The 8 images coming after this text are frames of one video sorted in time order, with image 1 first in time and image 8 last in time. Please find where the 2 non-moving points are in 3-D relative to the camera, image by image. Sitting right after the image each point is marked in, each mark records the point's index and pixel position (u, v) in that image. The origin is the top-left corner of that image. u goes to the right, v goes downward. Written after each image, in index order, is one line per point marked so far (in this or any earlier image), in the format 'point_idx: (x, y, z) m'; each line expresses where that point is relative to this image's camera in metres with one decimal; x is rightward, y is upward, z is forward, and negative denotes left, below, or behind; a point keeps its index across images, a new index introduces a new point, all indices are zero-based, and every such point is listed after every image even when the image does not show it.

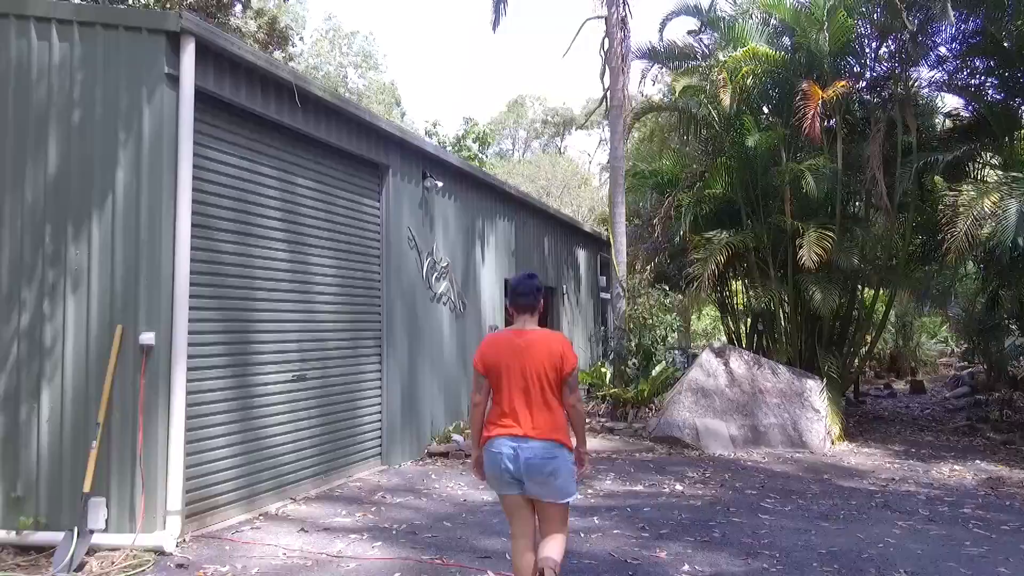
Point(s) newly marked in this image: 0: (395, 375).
0: (-1.1, -0.8, +7.5) m
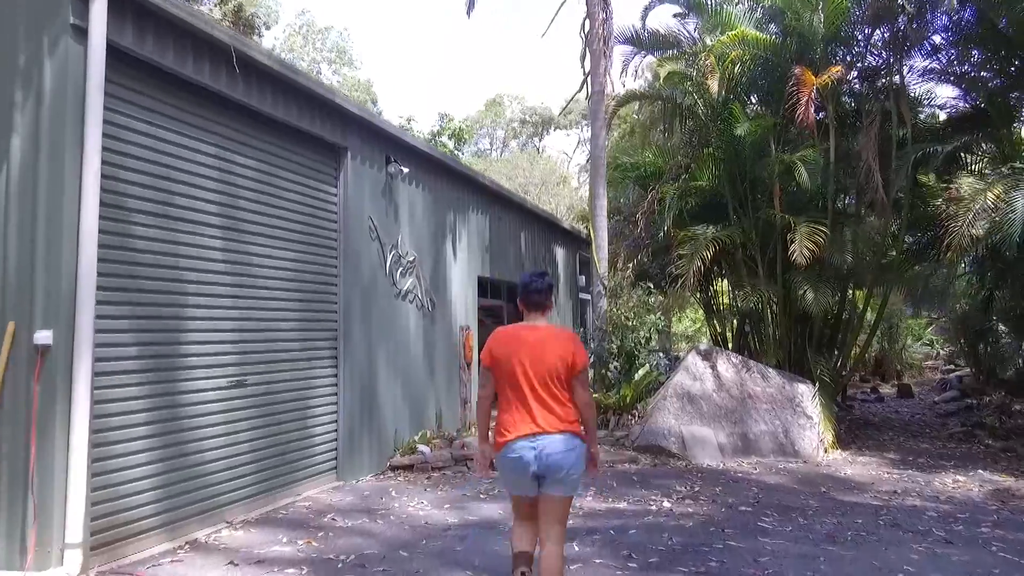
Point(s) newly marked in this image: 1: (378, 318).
0: (-1.3, -0.7, +6.8) m
1: (-1.2, -0.3, +7.2) m
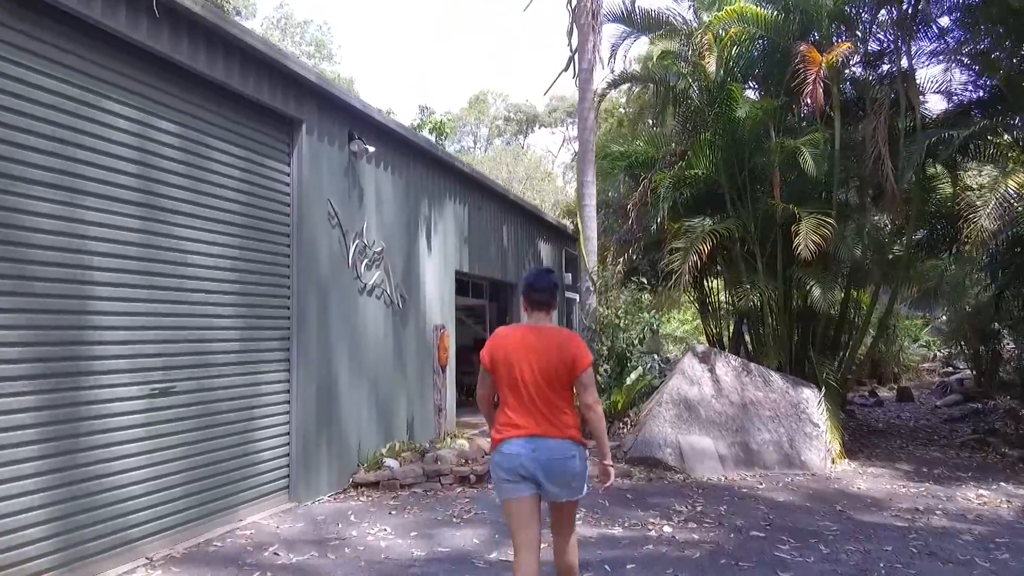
0: (-1.4, -0.7, +5.9) m
1: (-1.3, -0.2, +6.3) m
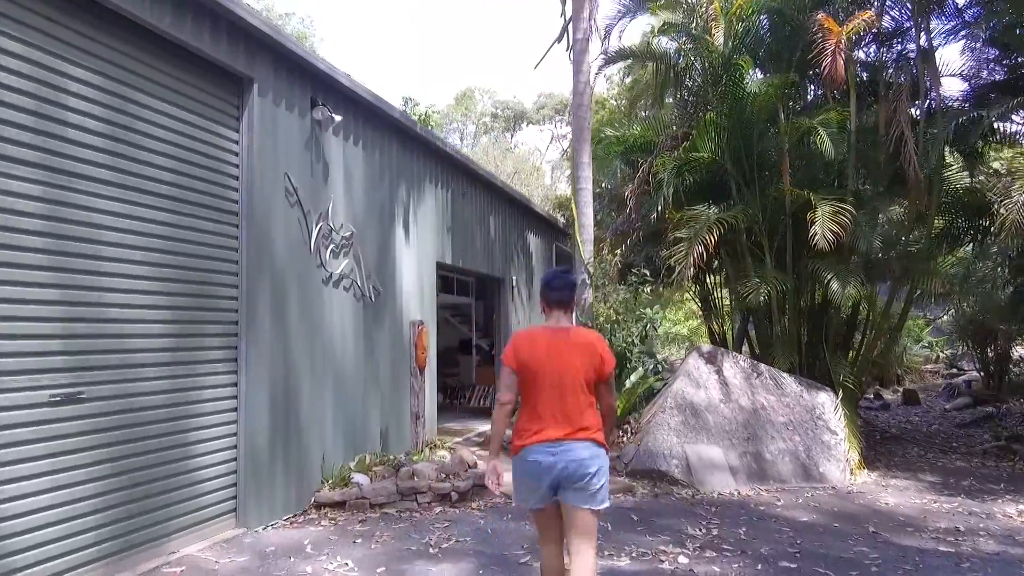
0: (-1.5, -0.6, +5.0) m
1: (-1.4, -0.1, +5.5) m
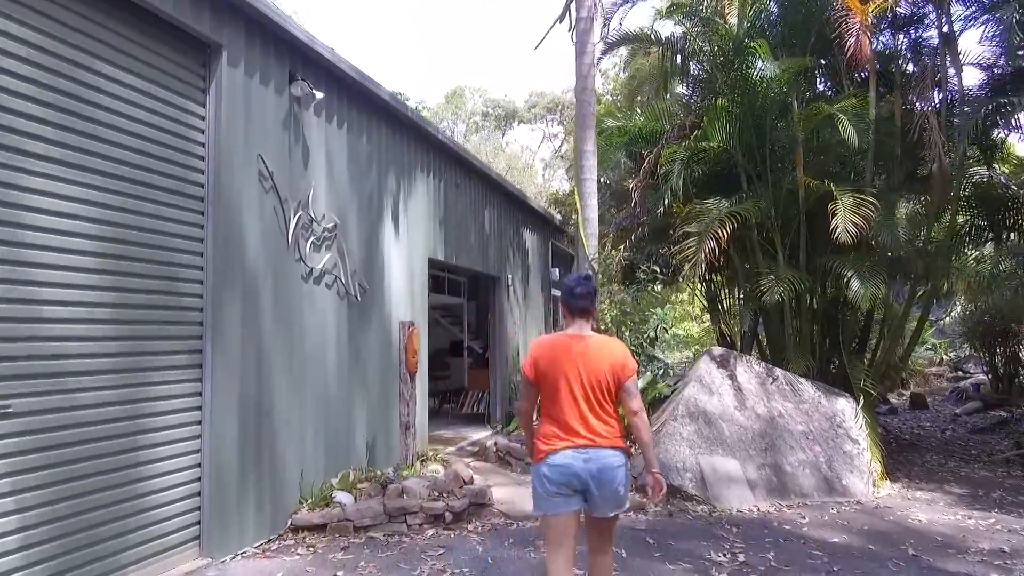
0: (-1.5, -0.6, +4.4) m
1: (-1.4, -0.1, +4.9) m
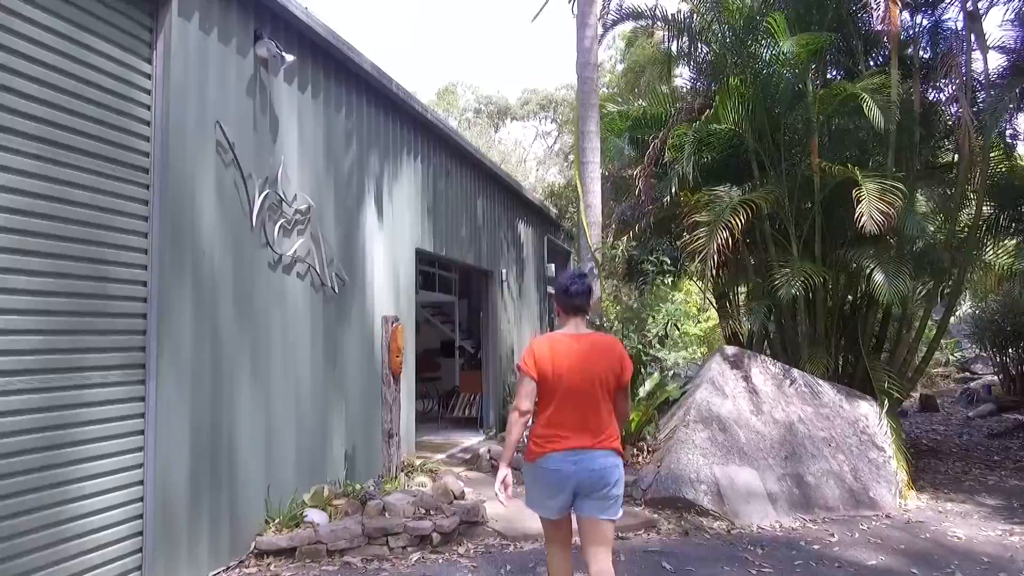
0: (-1.5, -0.5, +3.8) m
1: (-1.4, -0.1, +4.2) m
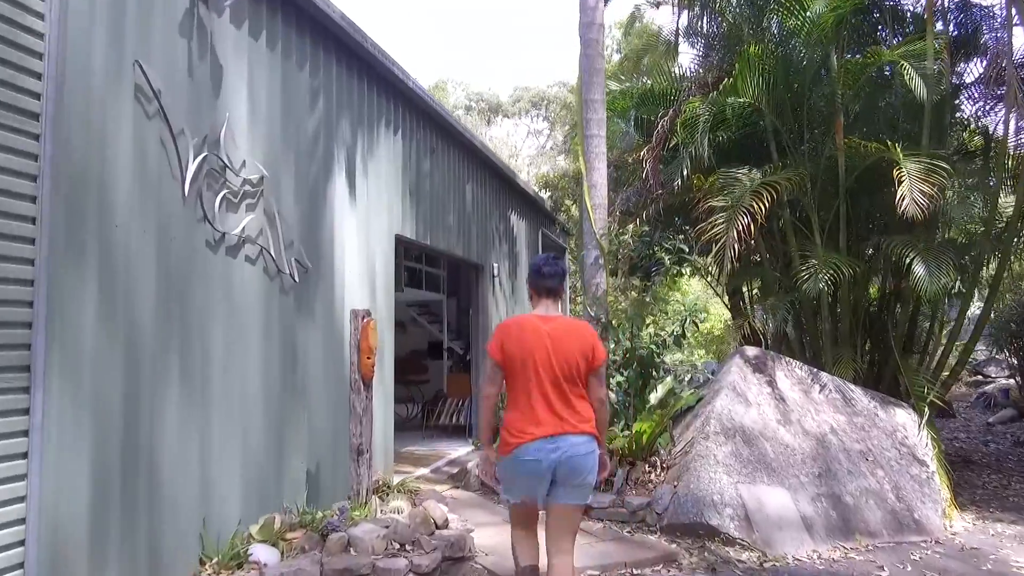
0: (-1.5, -0.5, +2.9) m
1: (-1.4, 0.0, +3.4) m
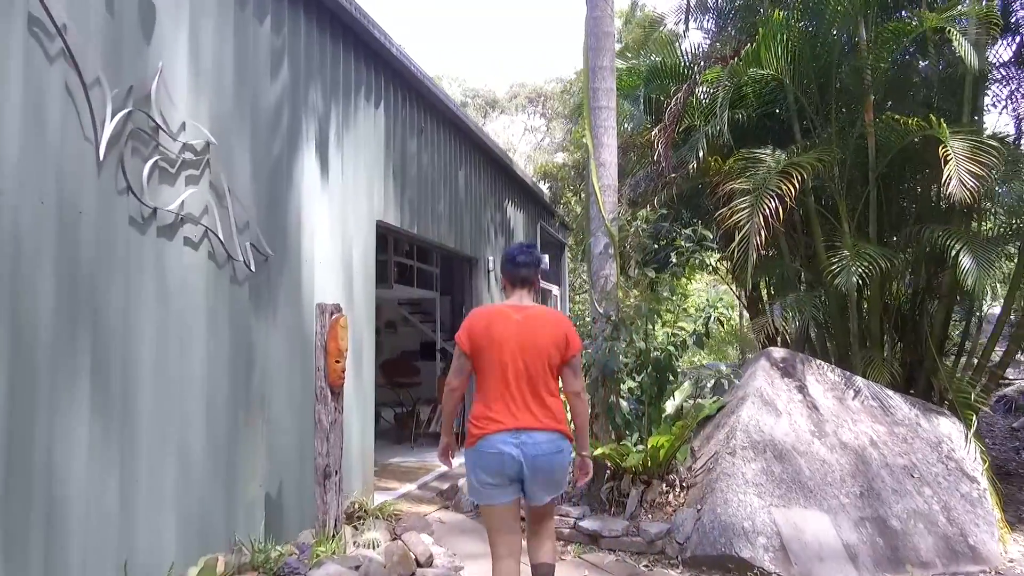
0: (-1.5, -0.4, +2.2) m
1: (-1.4, +0.1, +2.7) m
